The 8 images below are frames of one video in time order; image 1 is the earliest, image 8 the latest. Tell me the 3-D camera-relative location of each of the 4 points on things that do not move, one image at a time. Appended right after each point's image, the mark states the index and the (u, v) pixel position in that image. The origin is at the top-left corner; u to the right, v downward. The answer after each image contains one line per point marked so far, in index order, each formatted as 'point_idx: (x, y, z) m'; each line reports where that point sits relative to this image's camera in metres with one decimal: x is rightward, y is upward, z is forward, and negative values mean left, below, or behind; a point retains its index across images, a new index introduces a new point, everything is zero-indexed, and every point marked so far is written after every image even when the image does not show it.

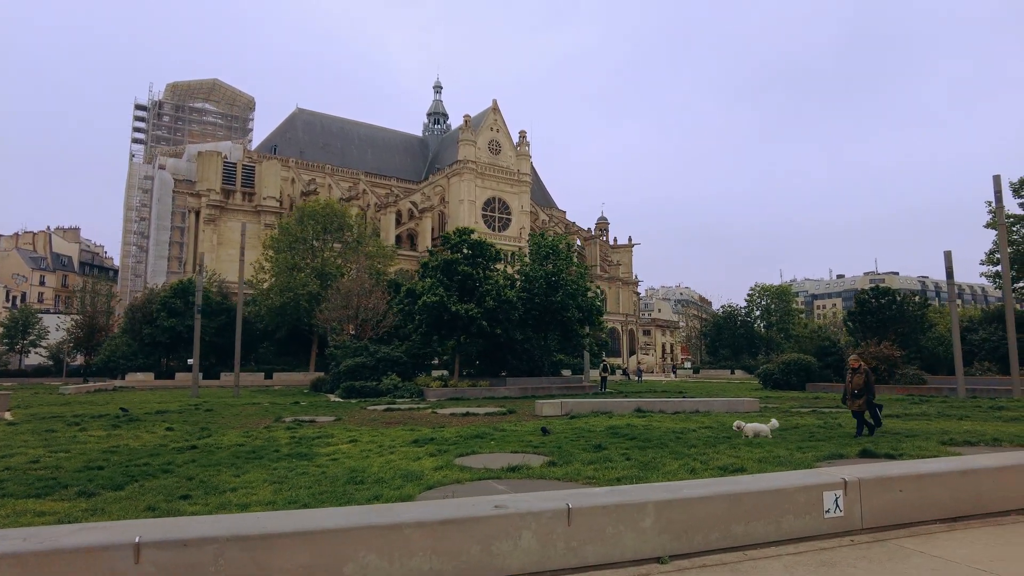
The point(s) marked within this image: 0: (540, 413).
0: (+0.7, -2.9, +14.5) m
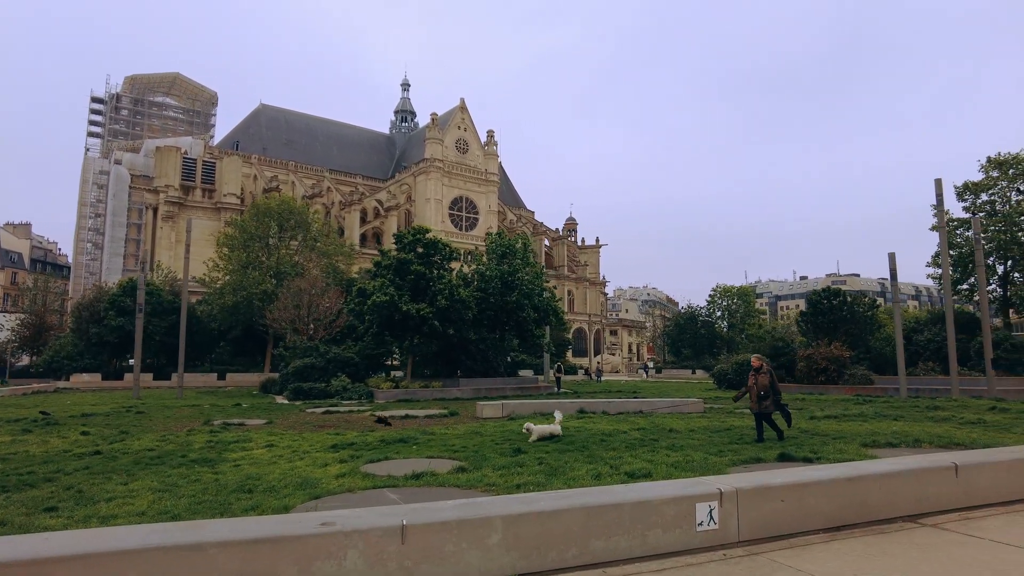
0: (-0.7, -2.9, +14.2) m
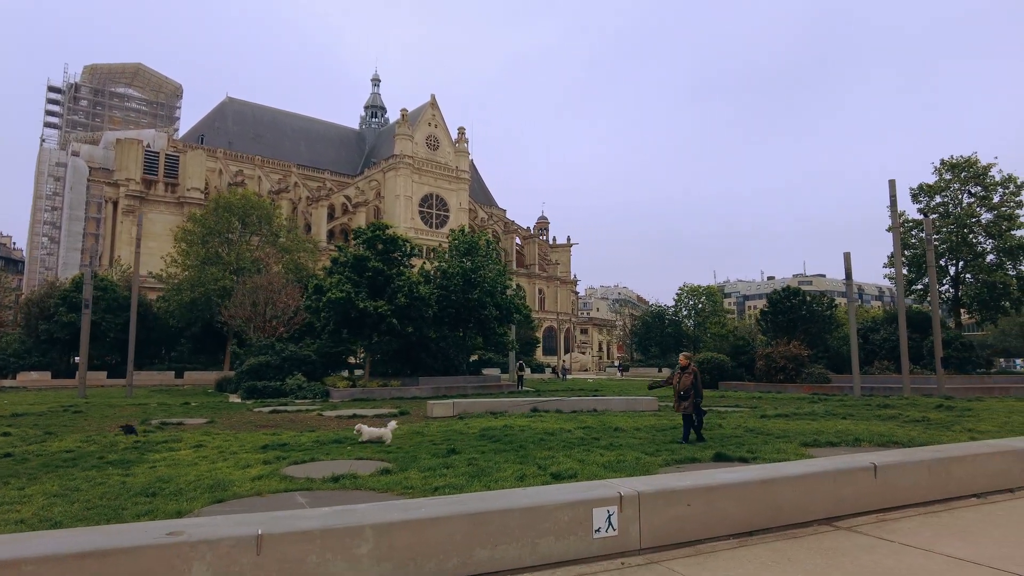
0: (-1.8, -2.8, +13.9) m
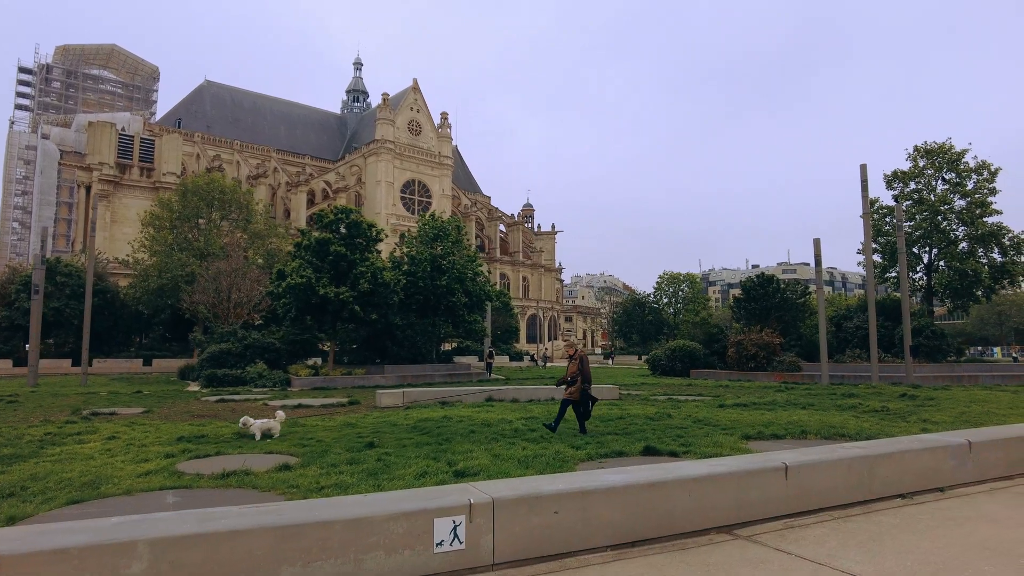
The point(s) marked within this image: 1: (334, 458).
0: (-2.9, -2.5, +13.4) m
1: (-2.0, -1.9, +7.0) m
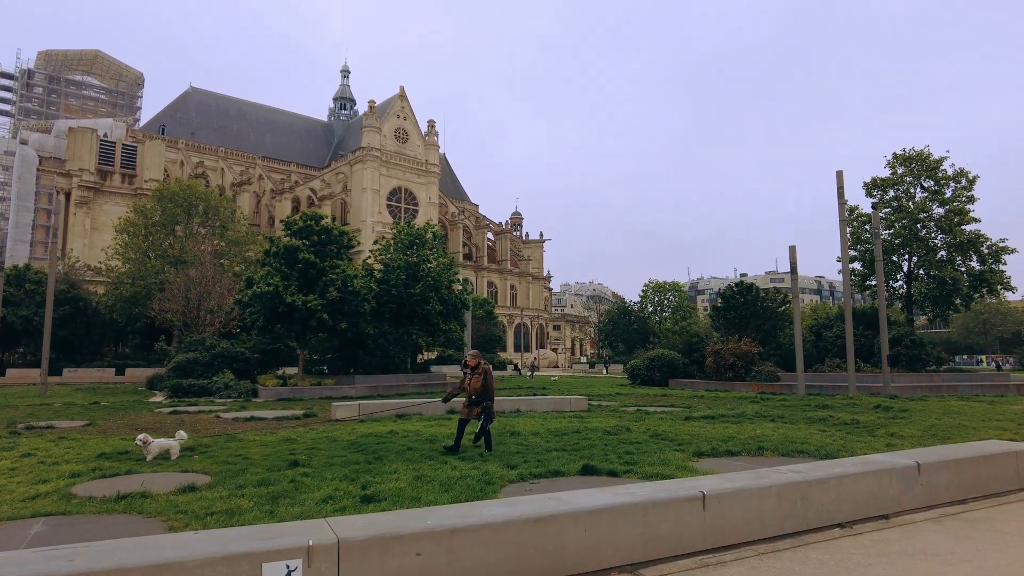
0: (-3.7, -2.7, +12.8) m
1: (-2.7, -2.0, +6.4) m
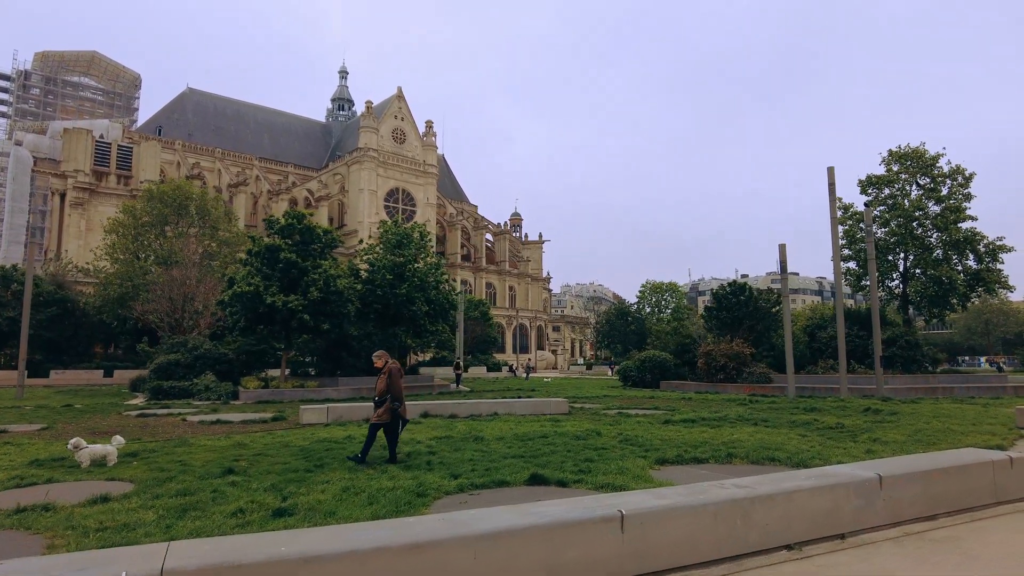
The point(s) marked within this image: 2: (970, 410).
0: (-4.2, -2.6, +12.4) m
1: (-3.3, -1.9, +6.0) m
2: (+9.9, -2.6, +13.3) m
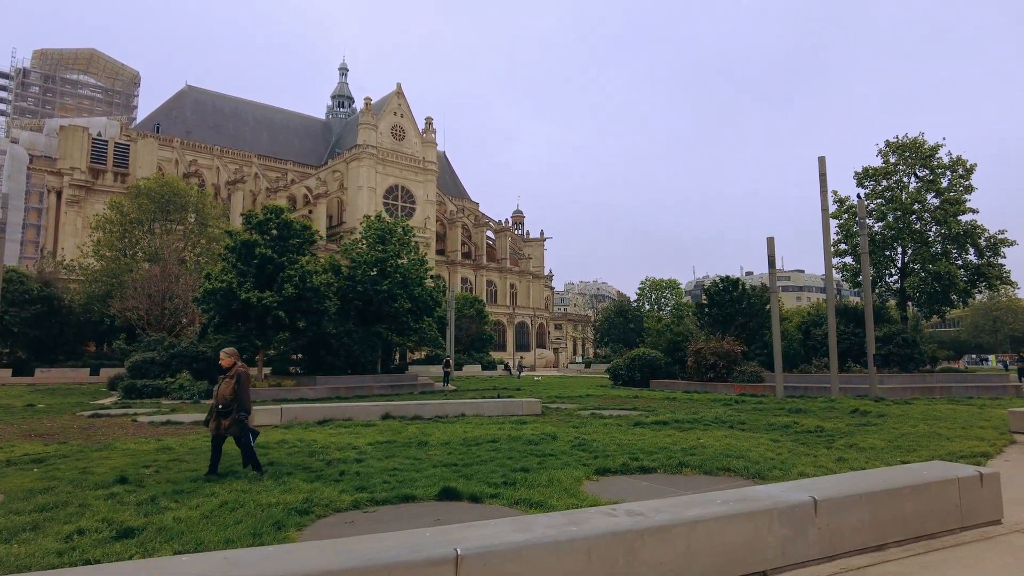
0: (-4.9, -2.5, +11.8) m
1: (-4.1, -1.8, +5.3) m
2: (+9.2, -2.5, +12.5) m
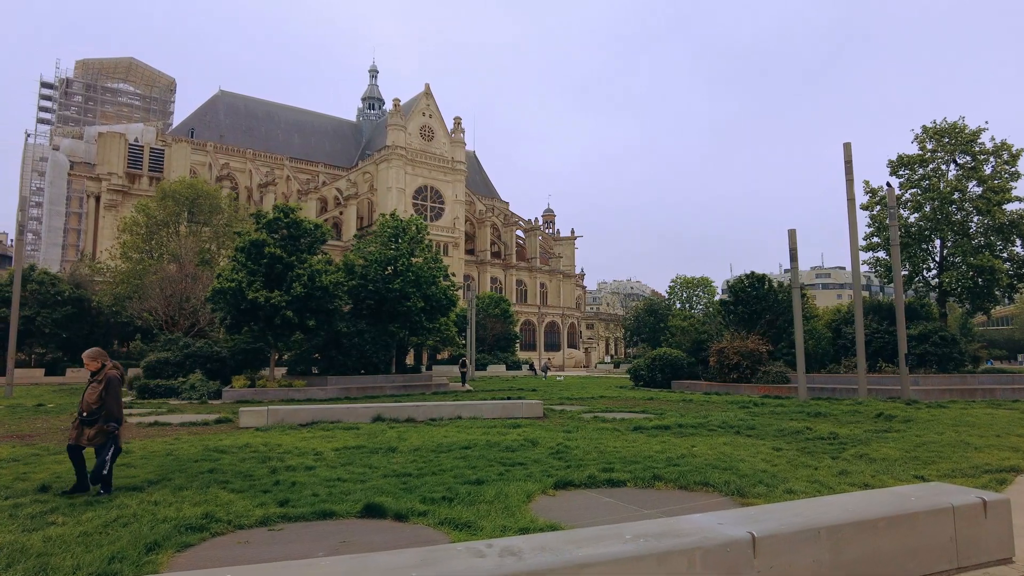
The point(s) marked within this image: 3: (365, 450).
0: (-5.1, -2.5, +11.4) m
1: (-4.6, -1.8, +5.0) m
2: (+9.0, -2.4, +11.4) m
3: (-1.9, -2.1, +8.0) m
